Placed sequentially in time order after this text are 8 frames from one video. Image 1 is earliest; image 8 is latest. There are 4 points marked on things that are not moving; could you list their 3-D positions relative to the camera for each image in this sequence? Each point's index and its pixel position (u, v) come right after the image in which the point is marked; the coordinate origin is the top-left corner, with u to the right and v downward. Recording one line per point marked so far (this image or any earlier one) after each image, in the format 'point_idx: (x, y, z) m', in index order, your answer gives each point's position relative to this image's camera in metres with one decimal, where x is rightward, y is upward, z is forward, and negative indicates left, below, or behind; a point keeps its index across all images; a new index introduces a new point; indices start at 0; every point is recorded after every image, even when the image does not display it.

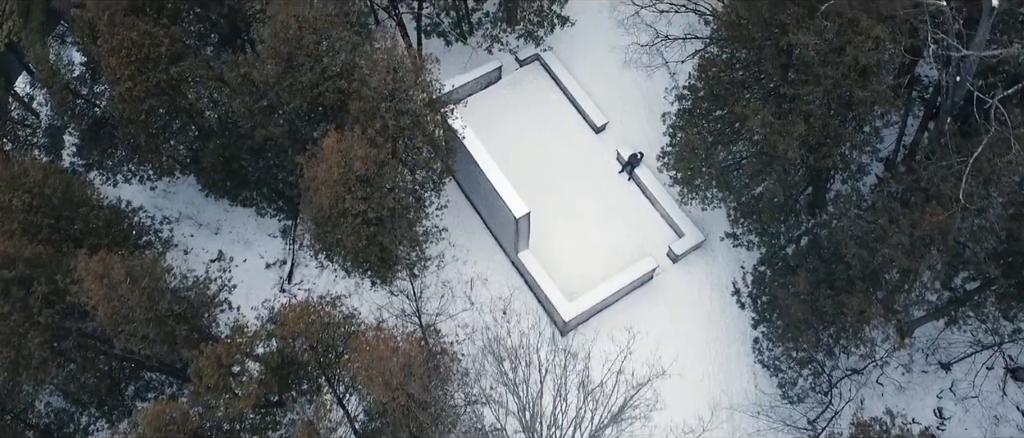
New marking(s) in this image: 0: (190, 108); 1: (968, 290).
0: (-6.7, +2.3, +17.1) m
1: (+8.4, -1.3, +14.9) m
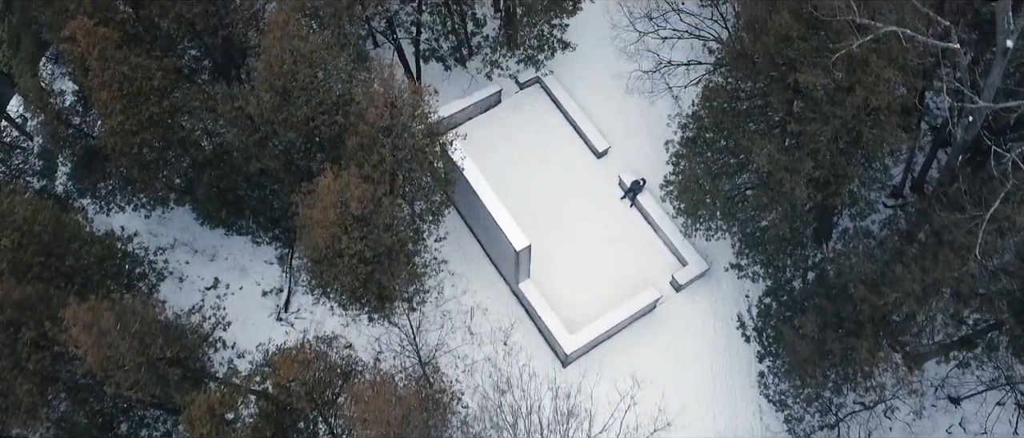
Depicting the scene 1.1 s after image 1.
0: (-6.7, +1.6, +16.7) m
1: (+8.4, -2.0, +14.6) m
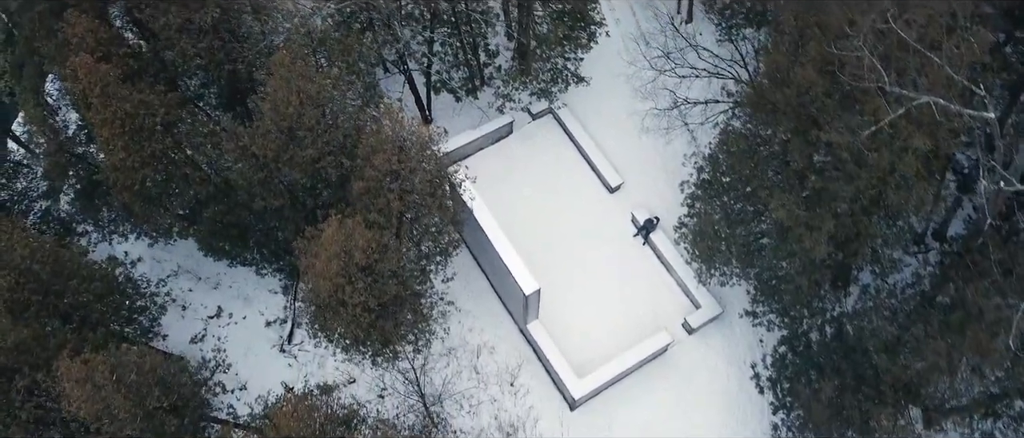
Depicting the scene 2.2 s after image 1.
0: (-6.5, +0.9, +16.3) m
1: (+8.5, -3.1, +14.0) m
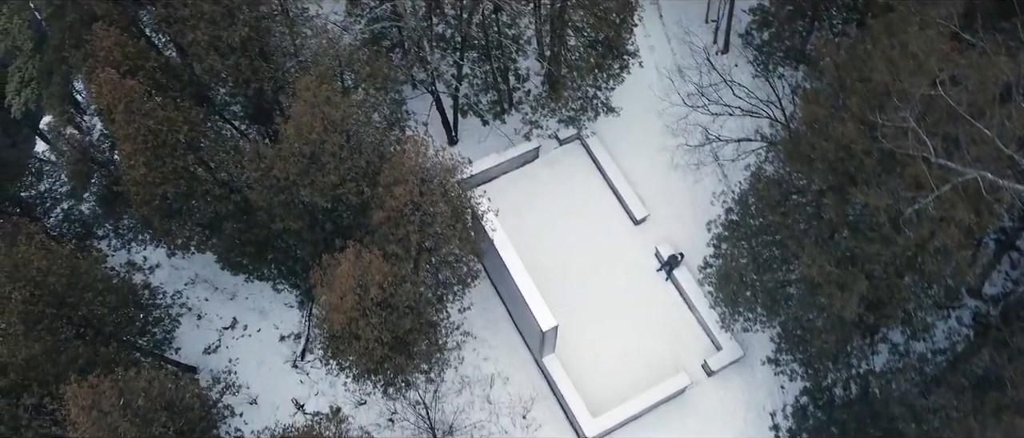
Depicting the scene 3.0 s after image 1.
0: (-6.1, +0.5, +16.2) m
1: (+8.7, -4.2, +13.4) m
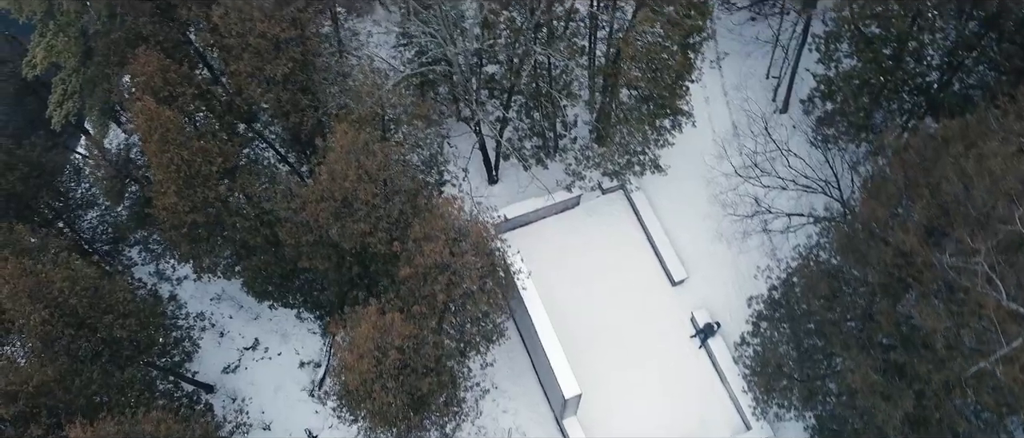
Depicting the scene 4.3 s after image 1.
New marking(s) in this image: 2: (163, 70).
0: (-5.4, -0.1, +15.8) m
1: (+8.7, -6.2, +12.4) m
2: (-6.3, +2.7, +14.7) m
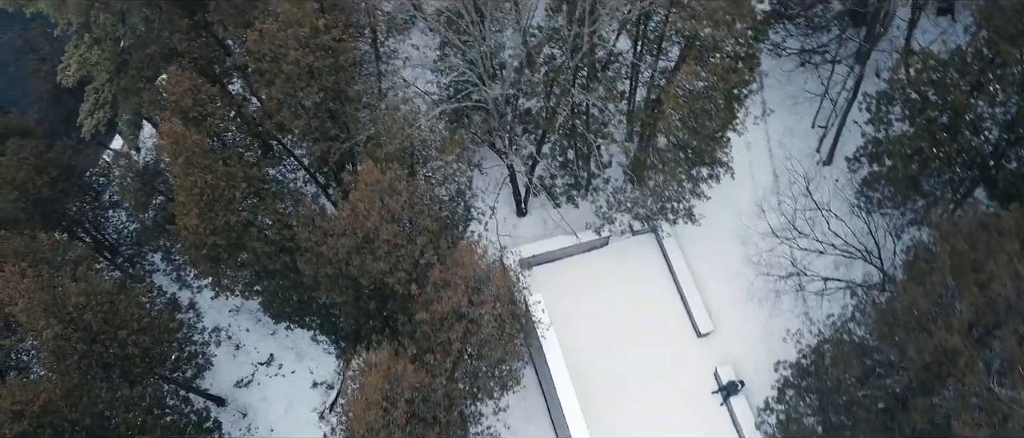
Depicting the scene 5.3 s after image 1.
0: (-4.9, -0.6, +15.6) m
1: (+8.6, -7.7, +11.7) m
2: (-5.7, +2.3, +14.5) m
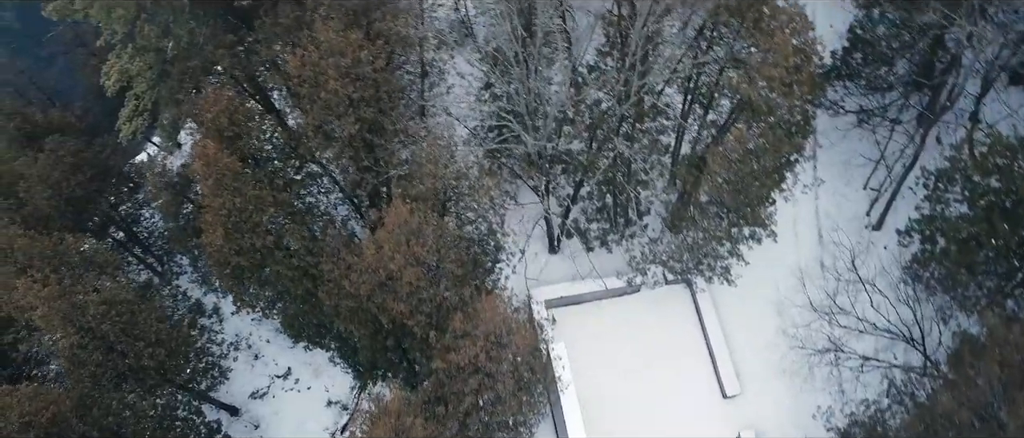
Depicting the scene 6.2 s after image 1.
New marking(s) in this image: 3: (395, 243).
0: (-4.4, -1.0, +15.4) m
1: (+8.1, -9.4, +10.8) m
2: (-4.9, +1.9, +14.3) m
3: (-1.9, -0.4, +13.5) m
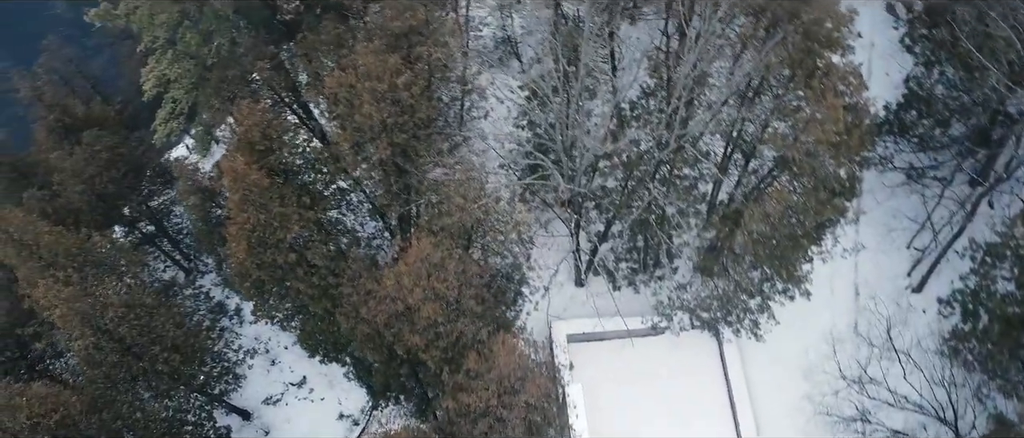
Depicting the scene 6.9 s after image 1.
0: (-4.0, -1.3, +15.2) m
1: (+7.6, -10.7, +10.1) m
2: (-4.3, +1.6, +14.2) m
3: (-1.5, -0.9, +13.3) m
